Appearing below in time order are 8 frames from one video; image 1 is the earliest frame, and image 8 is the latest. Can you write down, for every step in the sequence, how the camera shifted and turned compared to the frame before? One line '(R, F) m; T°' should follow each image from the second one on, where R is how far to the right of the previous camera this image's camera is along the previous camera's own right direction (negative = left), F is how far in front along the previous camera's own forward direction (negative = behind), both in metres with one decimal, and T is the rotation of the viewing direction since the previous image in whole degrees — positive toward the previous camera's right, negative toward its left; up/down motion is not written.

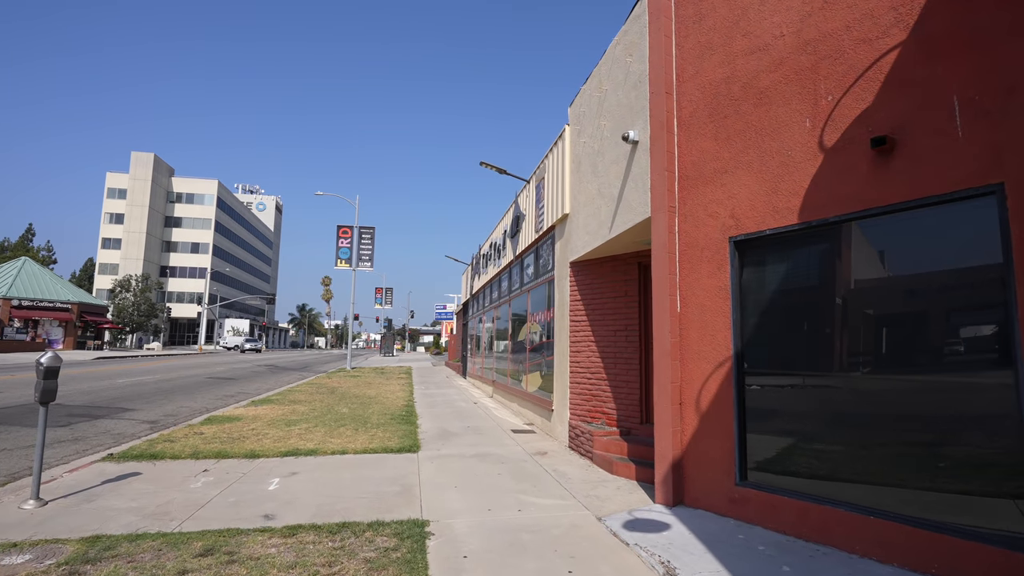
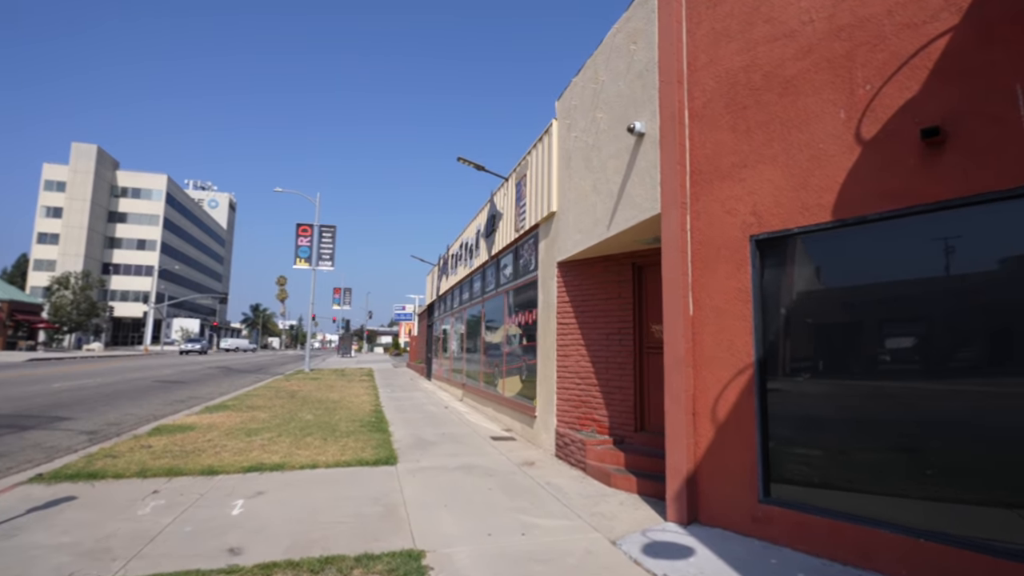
(-0.4, +0.6) m; +4°
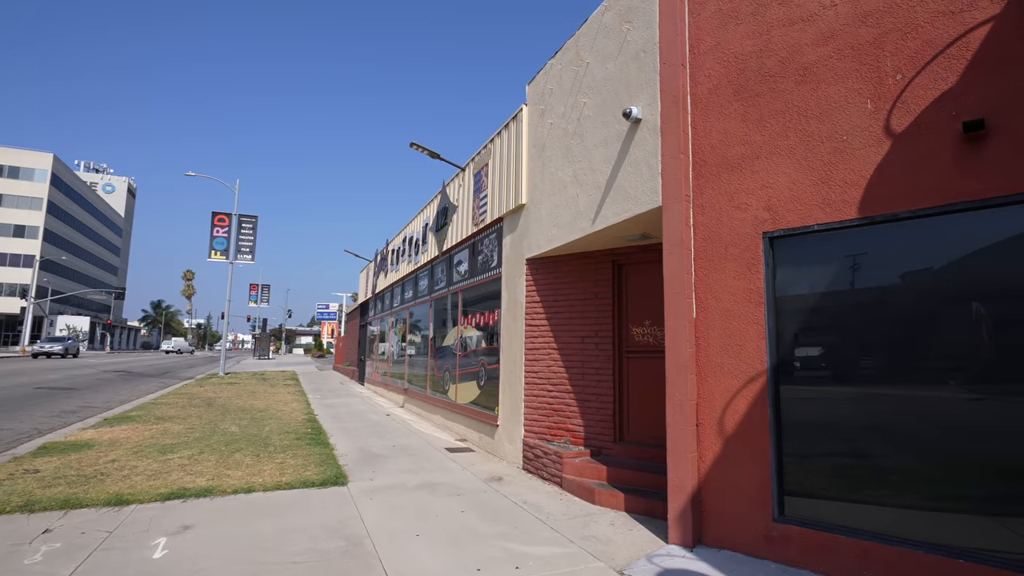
(-0.6, +0.7) m; +8°
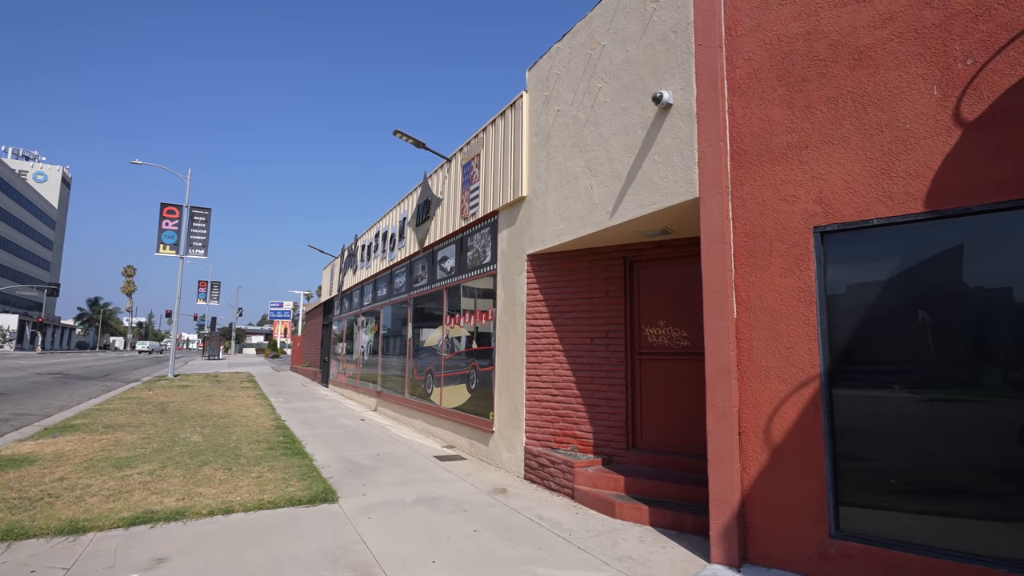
(-0.6, +0.5) m; +4°
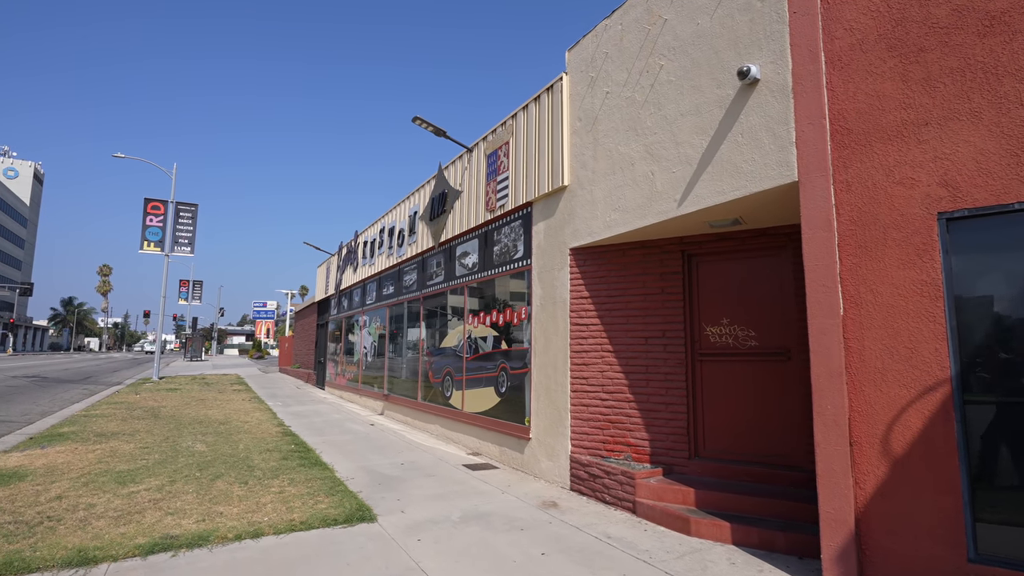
(-0.8, +0.6) m; +2°
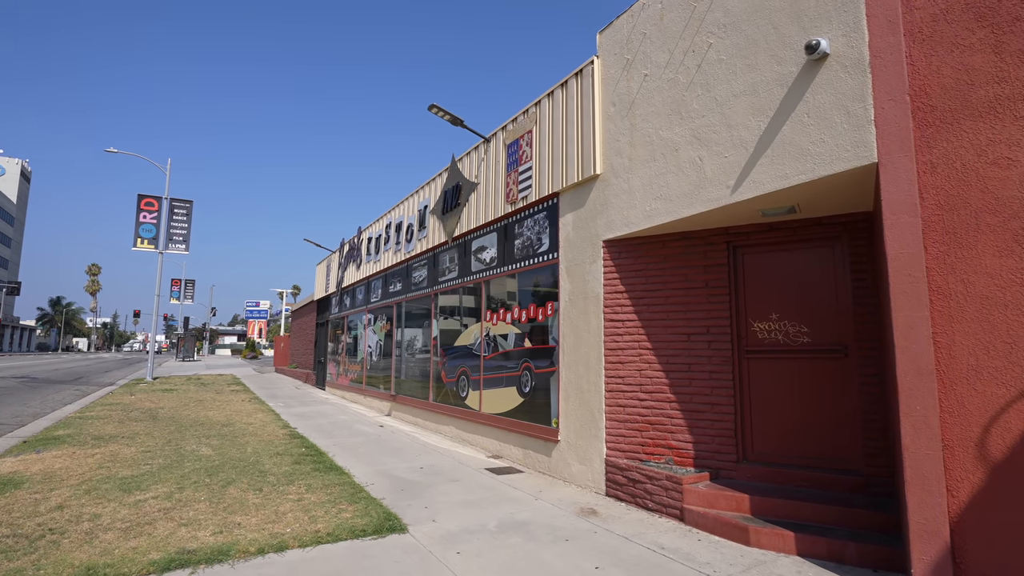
(-0.5, +0.4) m; +1°
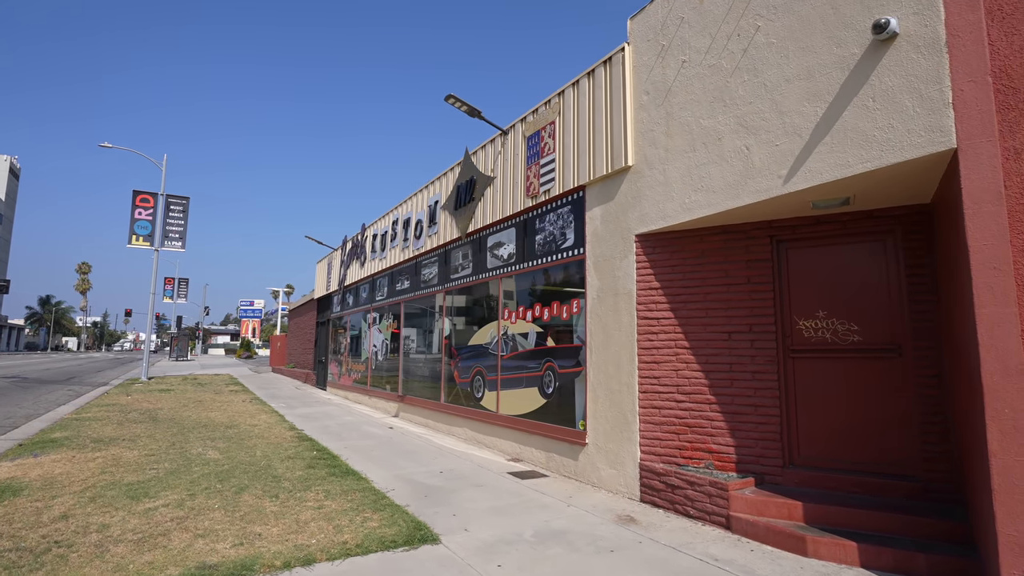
(-0.4, +0.3) m; +1°
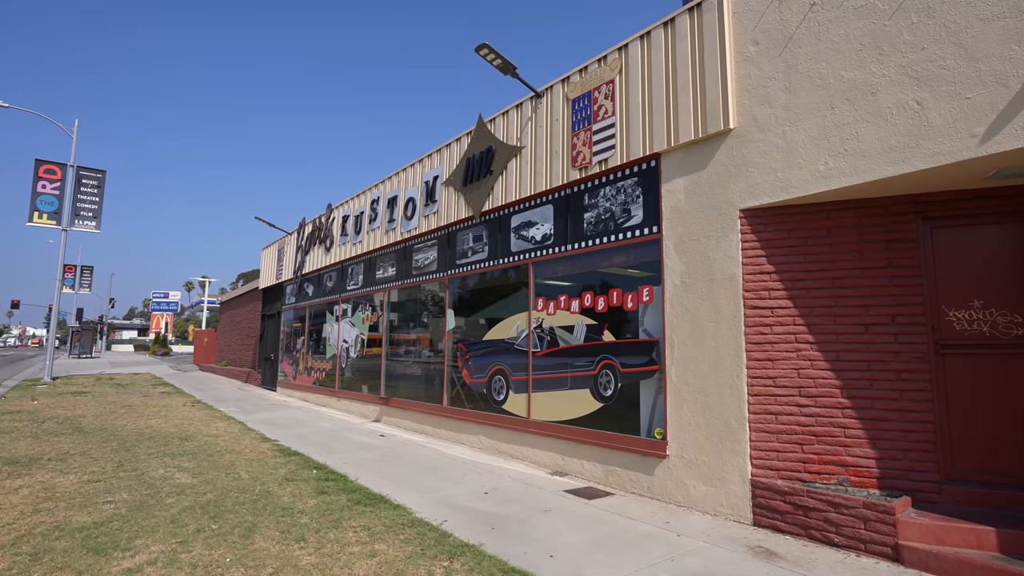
(-1.6, +1.4) m; +7°
